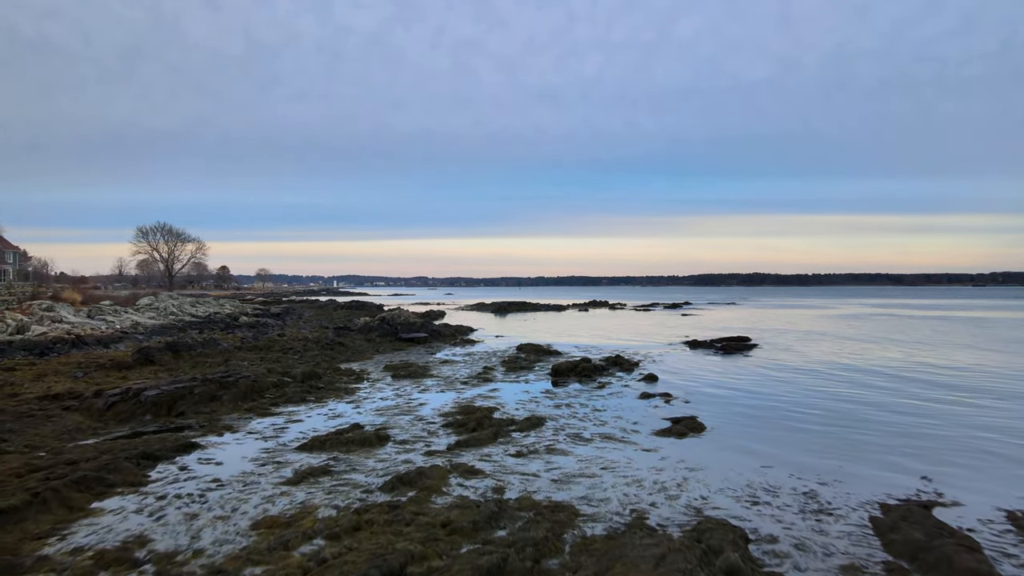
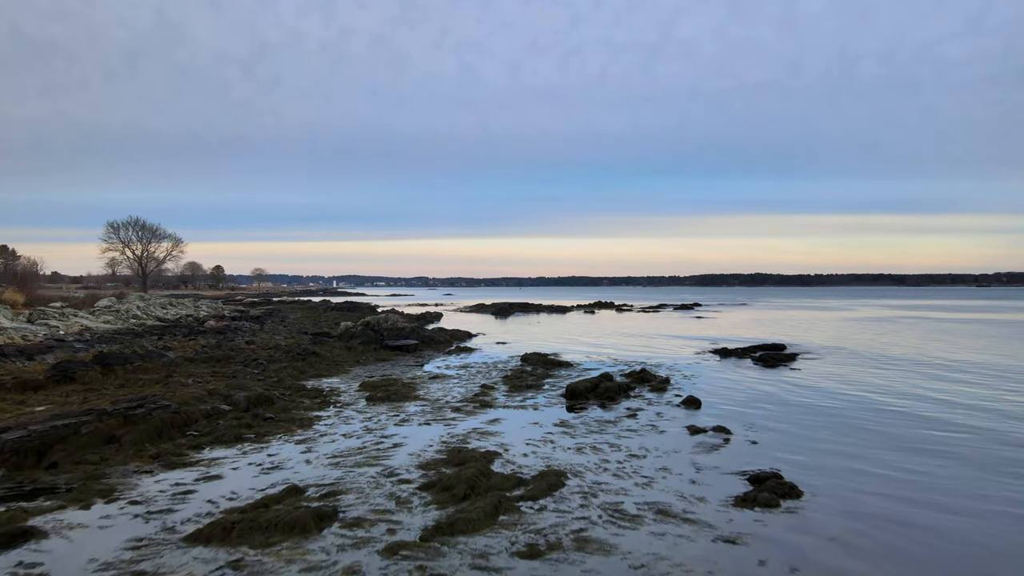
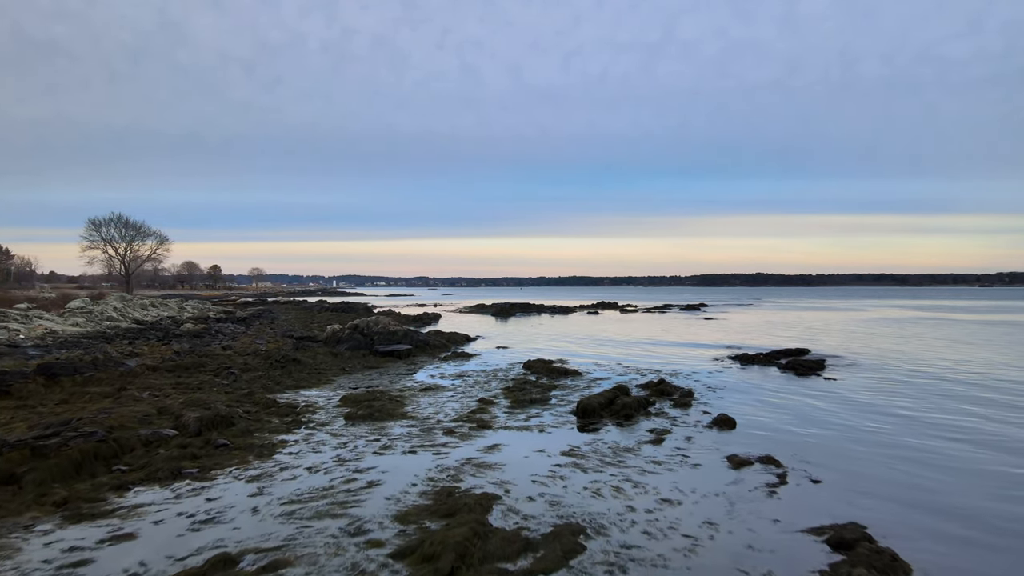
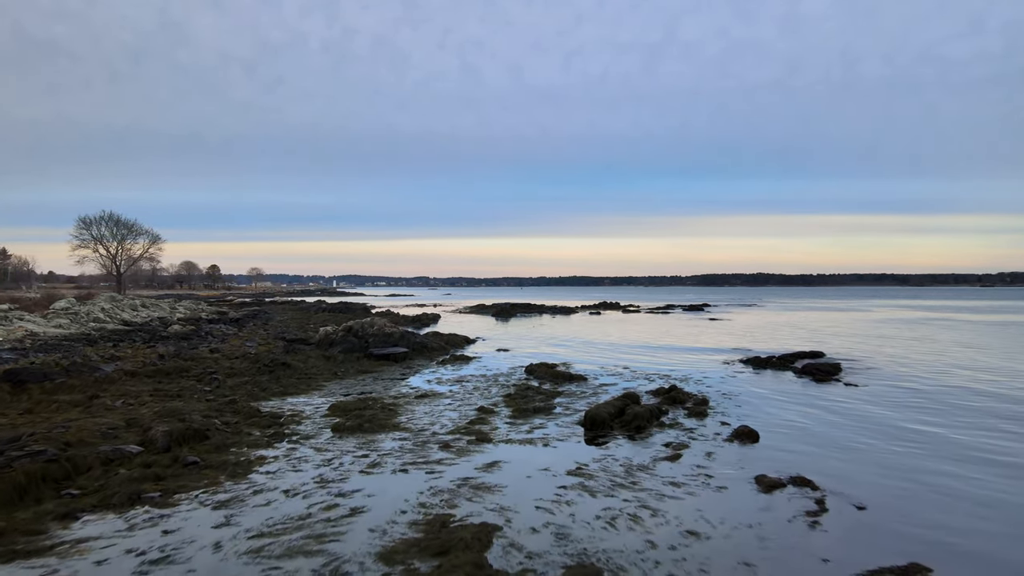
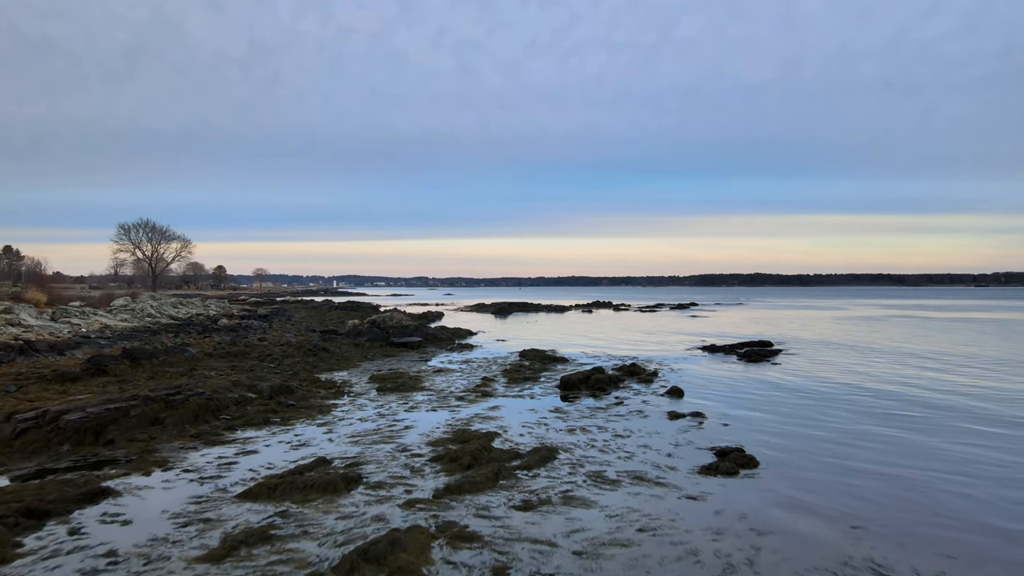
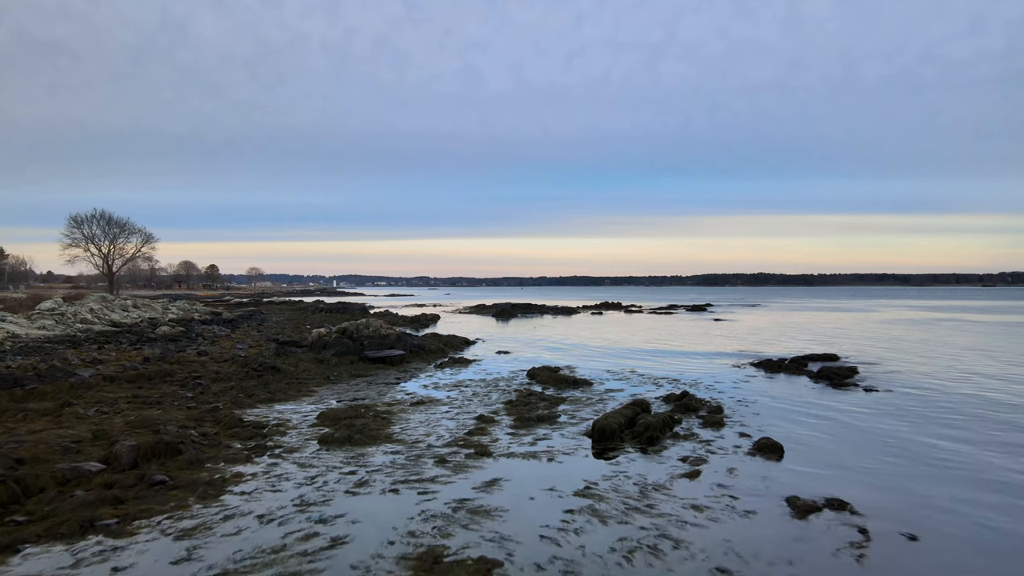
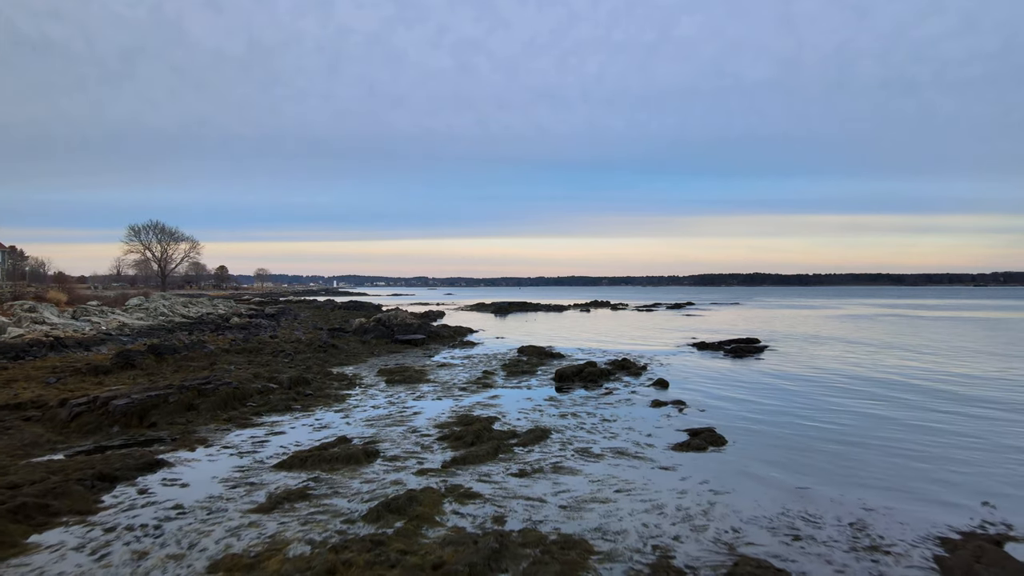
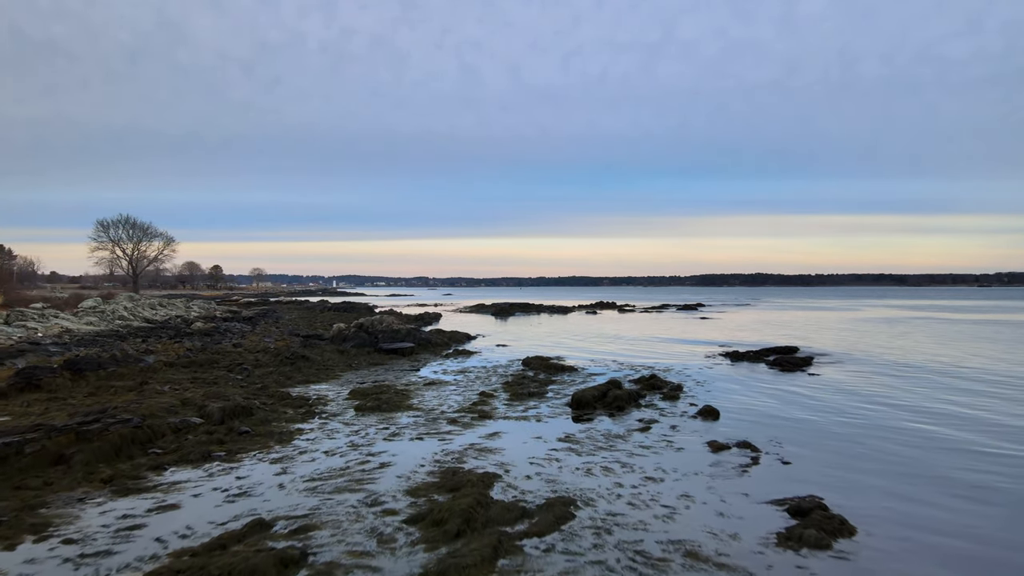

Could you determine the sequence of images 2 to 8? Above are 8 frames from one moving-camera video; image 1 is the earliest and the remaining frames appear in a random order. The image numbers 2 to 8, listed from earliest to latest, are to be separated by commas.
7, 5, 2, 8, 3, 4, 6
